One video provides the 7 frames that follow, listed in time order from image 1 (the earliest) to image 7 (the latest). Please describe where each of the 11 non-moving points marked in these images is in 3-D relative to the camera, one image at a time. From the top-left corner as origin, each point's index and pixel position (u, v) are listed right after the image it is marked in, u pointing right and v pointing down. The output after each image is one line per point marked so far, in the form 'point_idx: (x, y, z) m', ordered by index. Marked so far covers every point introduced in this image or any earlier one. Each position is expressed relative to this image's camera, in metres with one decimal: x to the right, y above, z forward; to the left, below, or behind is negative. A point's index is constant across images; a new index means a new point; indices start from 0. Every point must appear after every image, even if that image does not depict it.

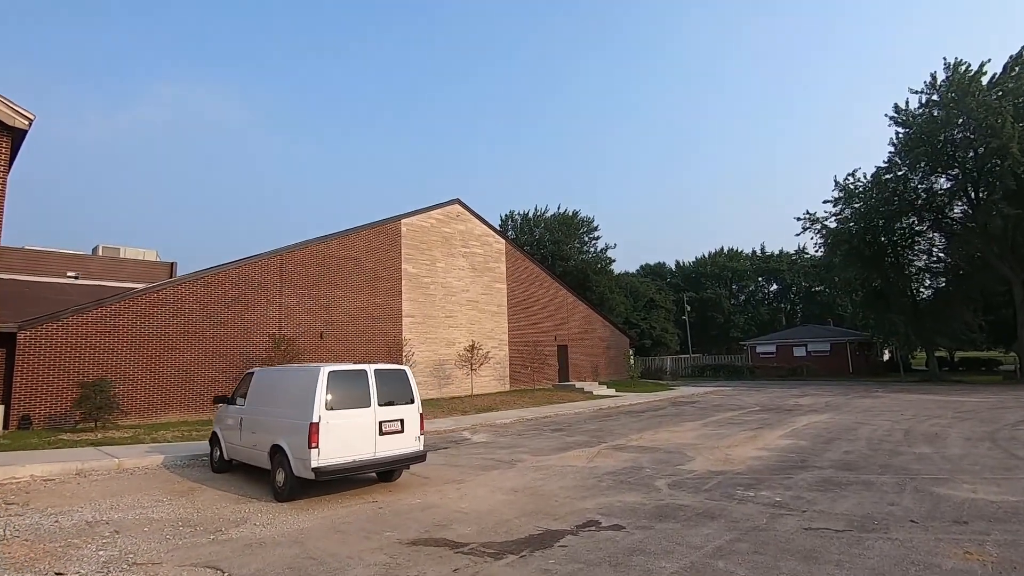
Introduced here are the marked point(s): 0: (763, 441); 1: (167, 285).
0: (+6.3, -3.9, +13.5) m
1: (-11.4, +0.1, +17.9) m
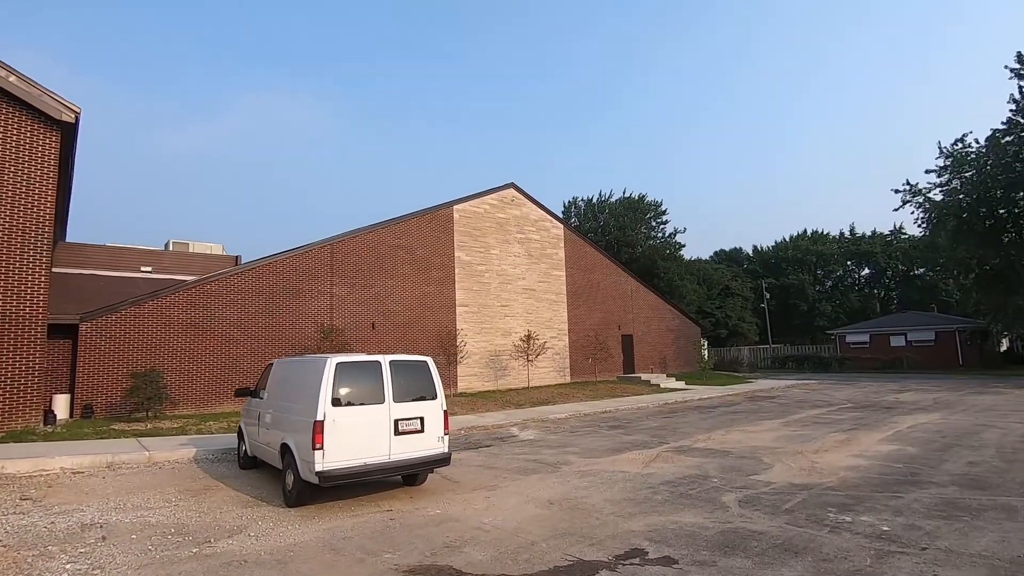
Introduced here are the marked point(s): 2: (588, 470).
0: (+7.4, -3.4, +11.4) m
1: (-9.7, +0.4, +17.9) m
2: (+1.4, -3.3, +9.7) m
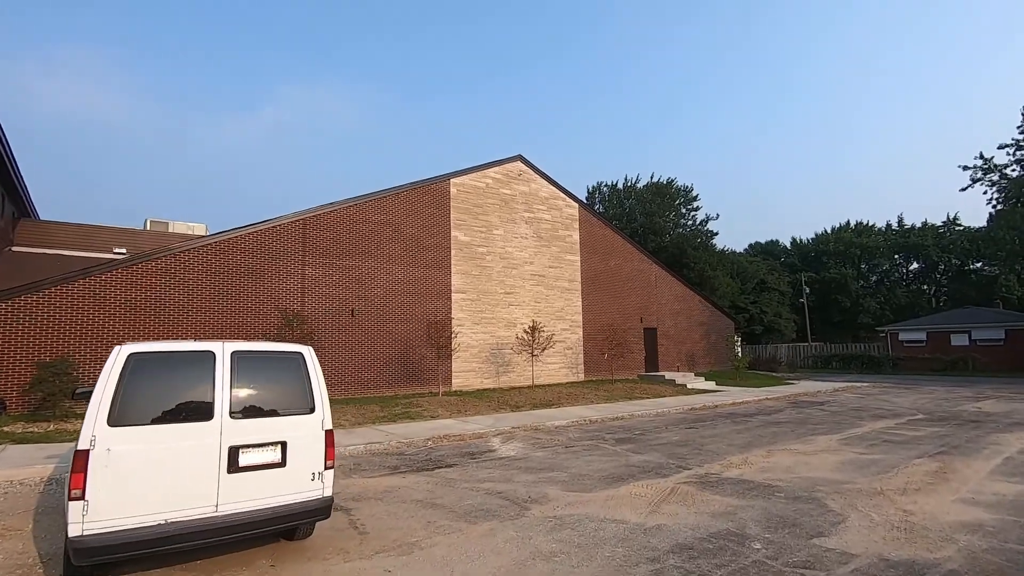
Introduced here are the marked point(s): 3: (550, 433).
0: (+6.8, -2.9, +8.1) m
1: (-9.9, +1.0, +15.4) m
2: (+0.7, -2.8, +6.6) m
3: (+0.9, -3.4, +12.8) m
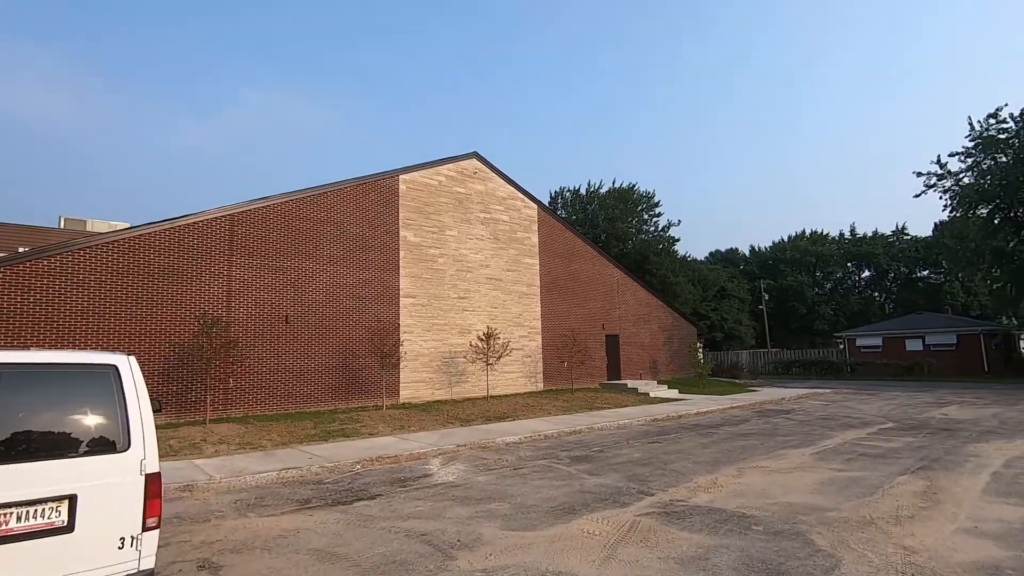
0: (+5.9, -2.9, +7.1) m
1: (-11.3, +1.0, +13.4) m
2: (-0.1, -2.7, +5.2) m
3: (-0.3, -3.5, +11.4) m
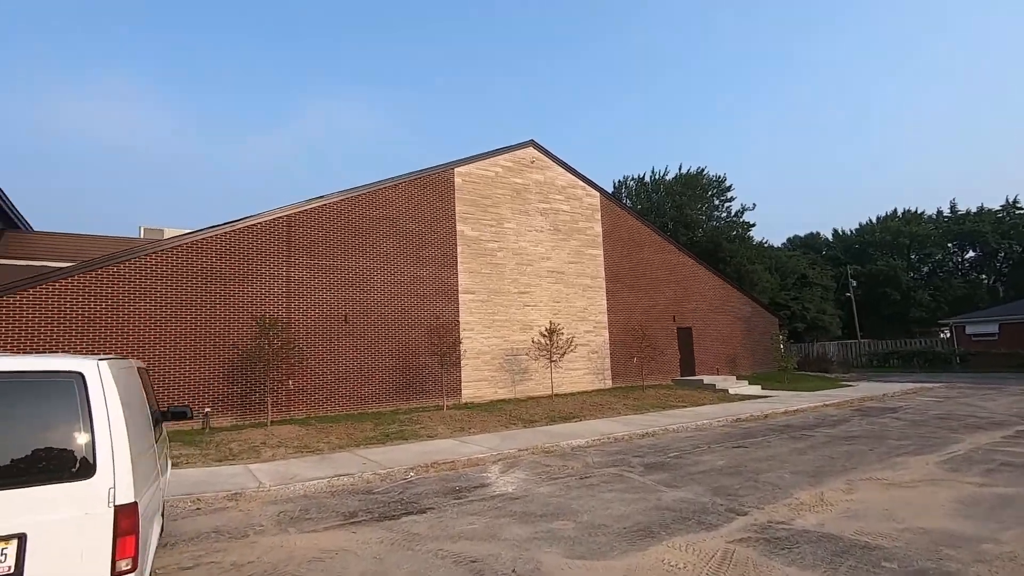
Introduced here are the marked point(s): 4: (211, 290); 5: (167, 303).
0: (+6.5, -2.5, +5.4) m
1: (-9.8, +0.8, +13.7) m
2: (+0.4, -2.6, +4.3) m
3: (+1.0, -3.3, +10.4) m
4: (-8.3, -0.1, +14.8) m
5: (-9.1, -0.4, +14.2) m
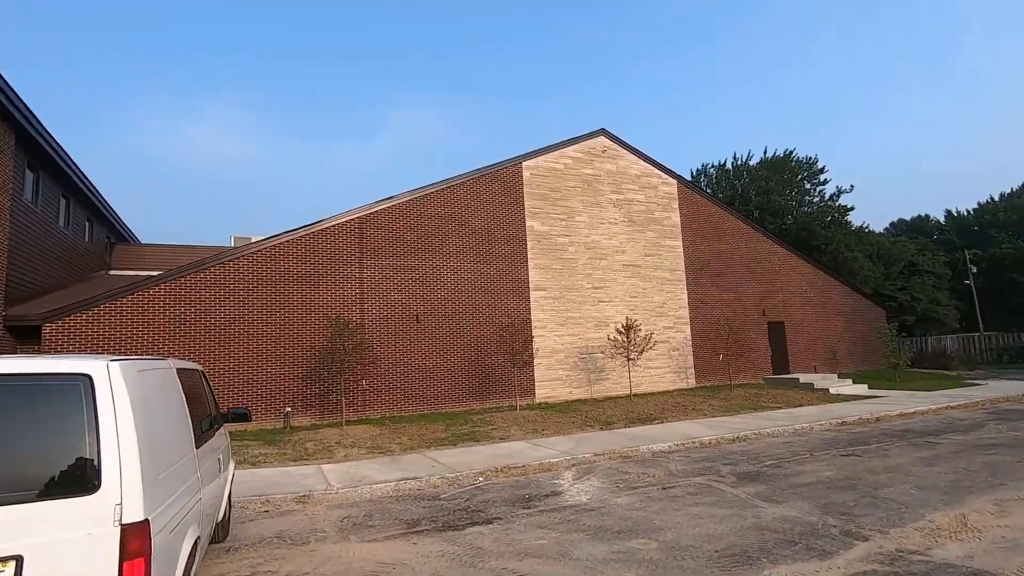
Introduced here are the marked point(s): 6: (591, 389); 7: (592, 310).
0: (+7.1, -2.2, +3.8) m
1: (-8.0, +0.7, +14.3) m
2: (+0.9, -2.5, +3.6) m
3: (+2.3, -3.1, +9.5) m
4: (-6.3, -0.1, +15.2) m
5: (-7.2, -0.5, +14.7) m
6: (+2.8, -3.6, +19.2) m
7: (+2.9, -0.8, +19.9) m
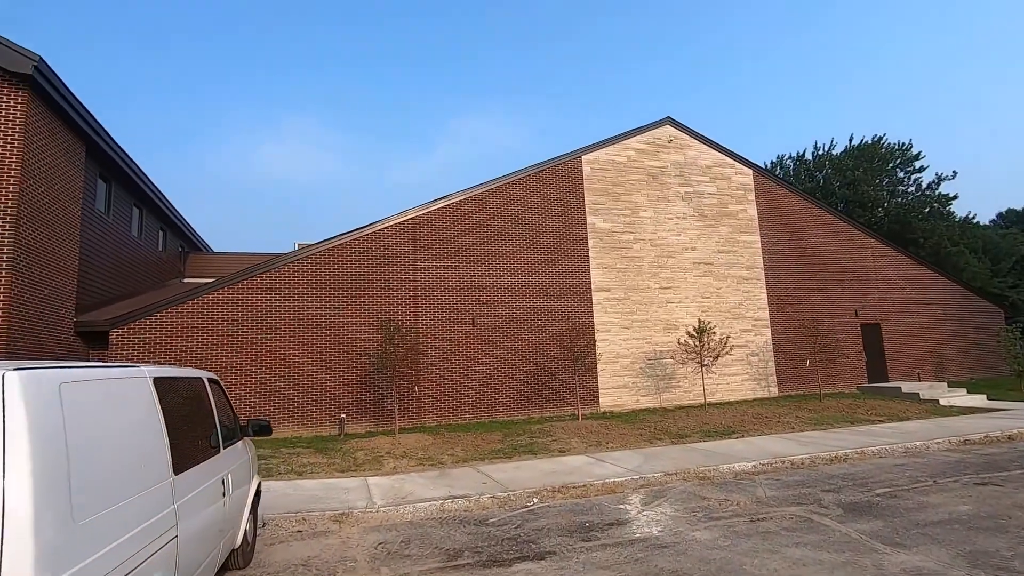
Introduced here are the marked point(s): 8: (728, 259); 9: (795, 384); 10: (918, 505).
0: (+7.3, -2.1, +1.9) m
1: (-6.5, +0.6, +14.2) m
2: (+1.1, -2.4, +2.5) m
3: (+3.2, -3.0, +8.2) m
4: (-4.7, -0.2, +14.9) m
5: (-5.6, -0.6, +14.5) m
6: (+4.9, -3.6, +17.8) m
7: (+5.0, -0.8, +18.4) m
8: (+7.9, +1.1, +19.8) m
9: (+10.4, -3.5, +19.8) m
10: (+5.3, -2.8, +7.0) m
